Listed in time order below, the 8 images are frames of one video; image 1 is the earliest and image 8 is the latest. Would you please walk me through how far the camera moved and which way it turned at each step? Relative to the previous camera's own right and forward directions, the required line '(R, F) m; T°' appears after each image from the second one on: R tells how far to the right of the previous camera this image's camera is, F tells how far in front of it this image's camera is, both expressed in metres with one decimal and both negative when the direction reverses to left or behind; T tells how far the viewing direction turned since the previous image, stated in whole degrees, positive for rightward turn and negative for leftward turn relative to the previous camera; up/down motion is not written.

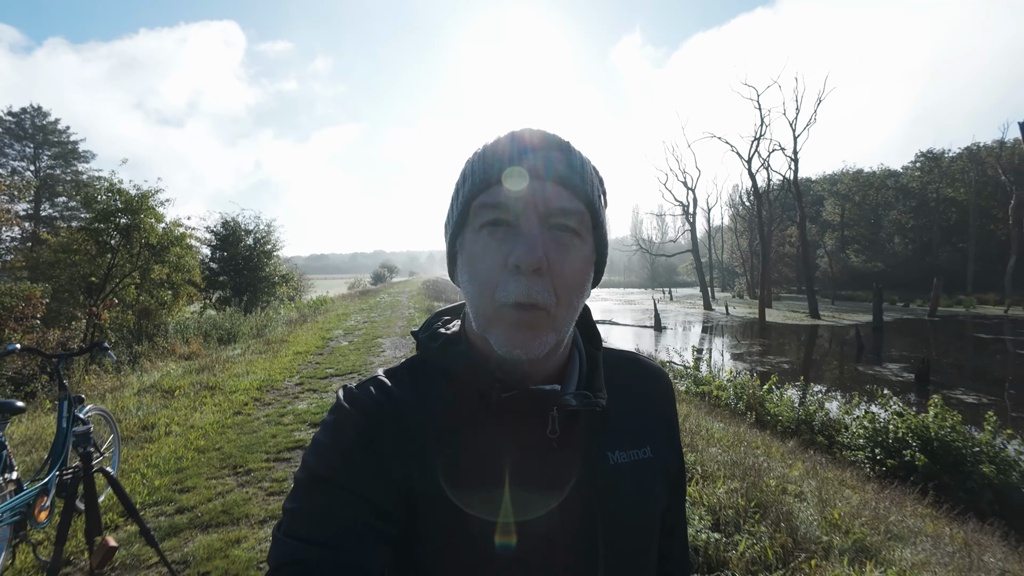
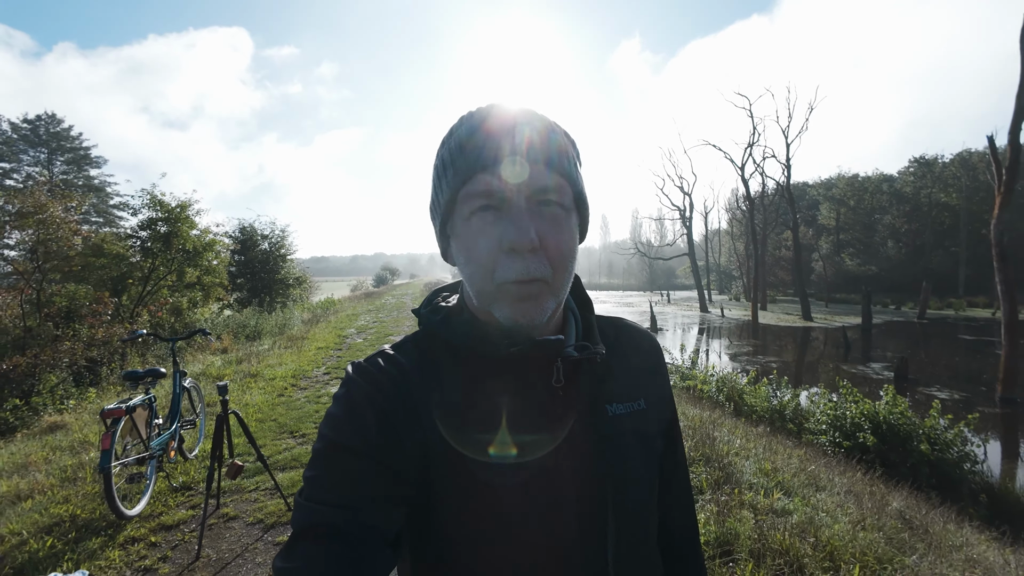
(0.0, -1.1) m; 0°
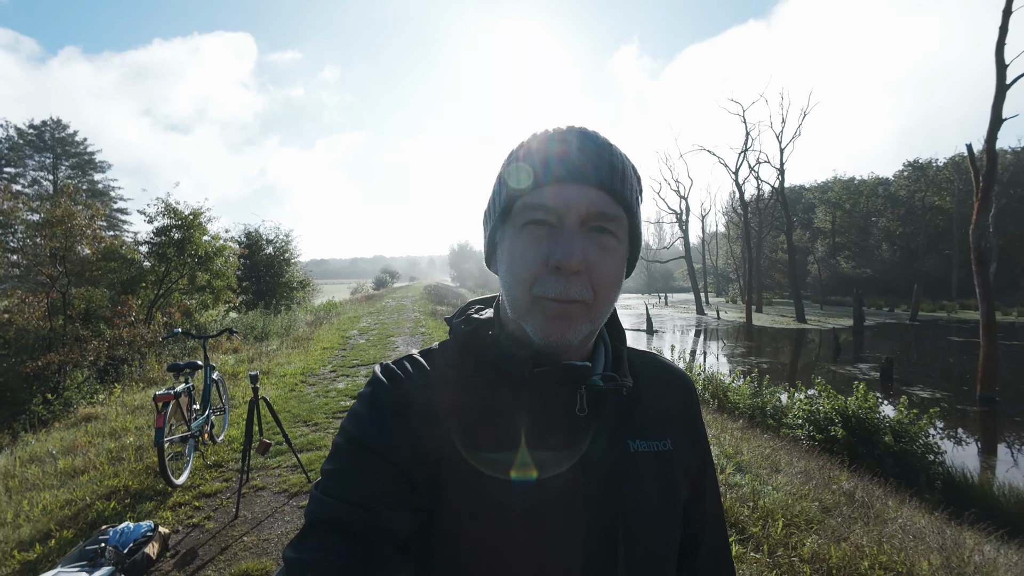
(+0.1, -0.6) m; 0°
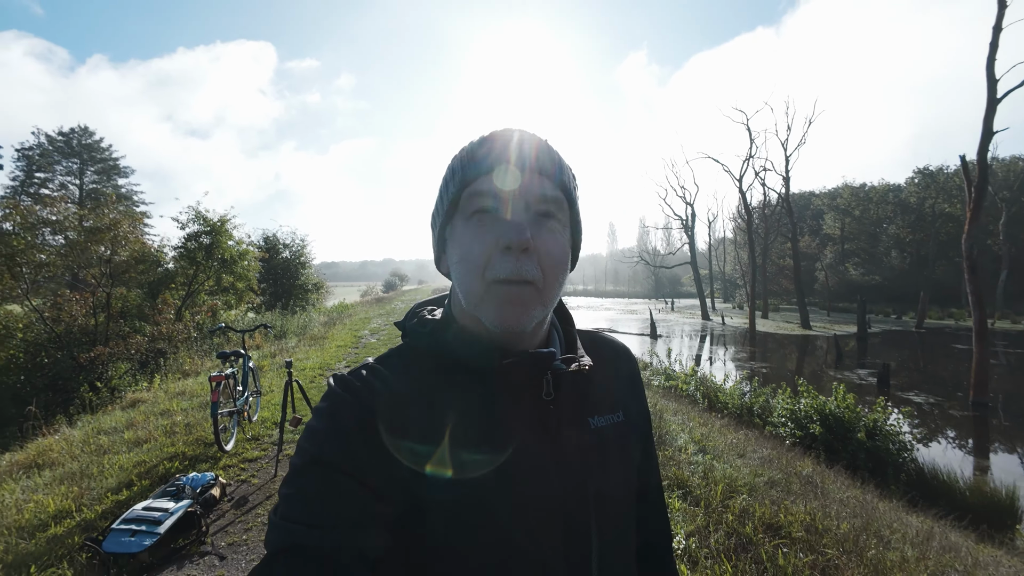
(+0.2, -0.8) m; -1°
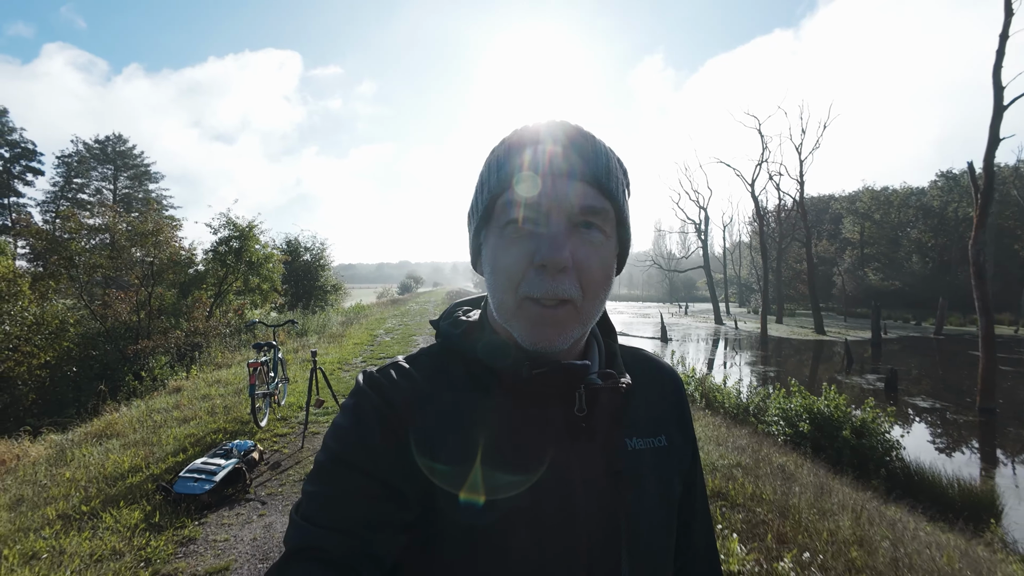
(+0.3, -0.7) m; -2°
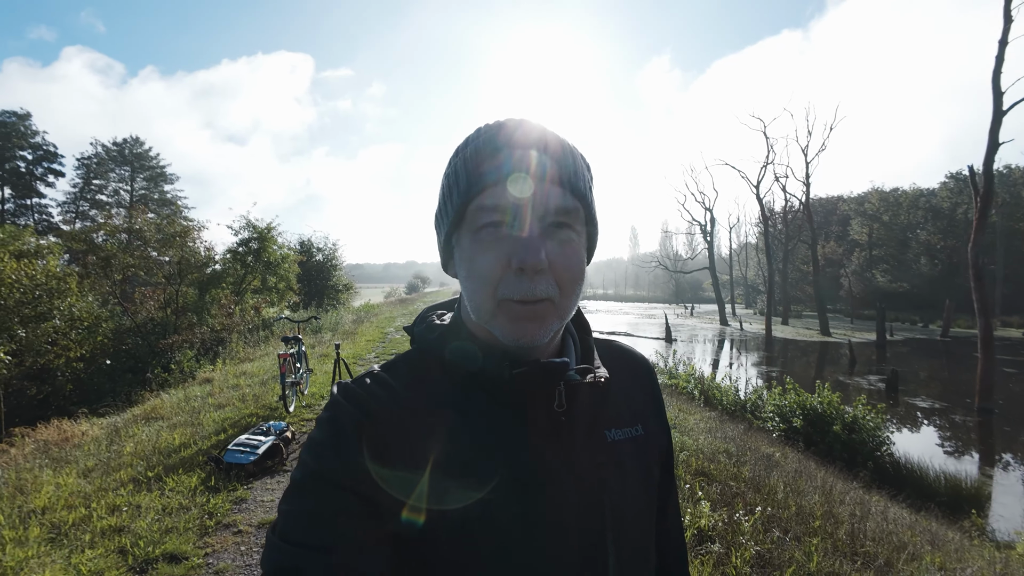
(0.0, -0.6) m; -1°
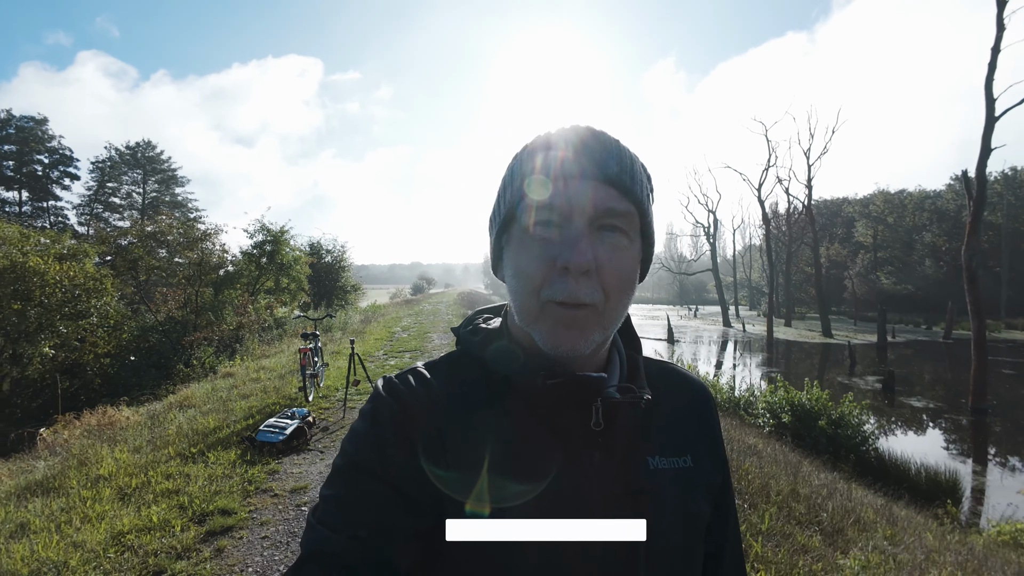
(+0.1, -0.6) m; -1°
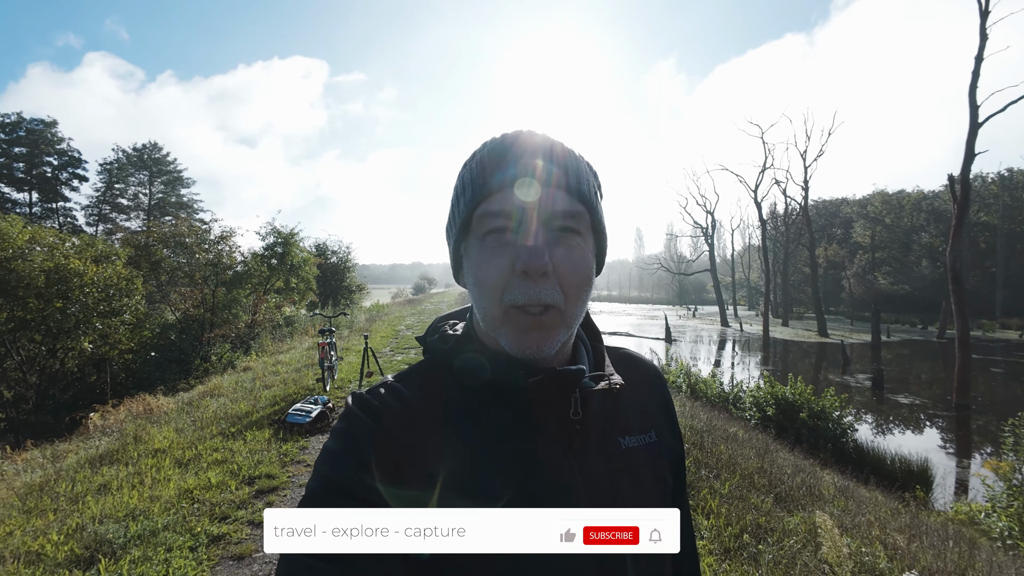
(0.0, -0.7) m; 0°
